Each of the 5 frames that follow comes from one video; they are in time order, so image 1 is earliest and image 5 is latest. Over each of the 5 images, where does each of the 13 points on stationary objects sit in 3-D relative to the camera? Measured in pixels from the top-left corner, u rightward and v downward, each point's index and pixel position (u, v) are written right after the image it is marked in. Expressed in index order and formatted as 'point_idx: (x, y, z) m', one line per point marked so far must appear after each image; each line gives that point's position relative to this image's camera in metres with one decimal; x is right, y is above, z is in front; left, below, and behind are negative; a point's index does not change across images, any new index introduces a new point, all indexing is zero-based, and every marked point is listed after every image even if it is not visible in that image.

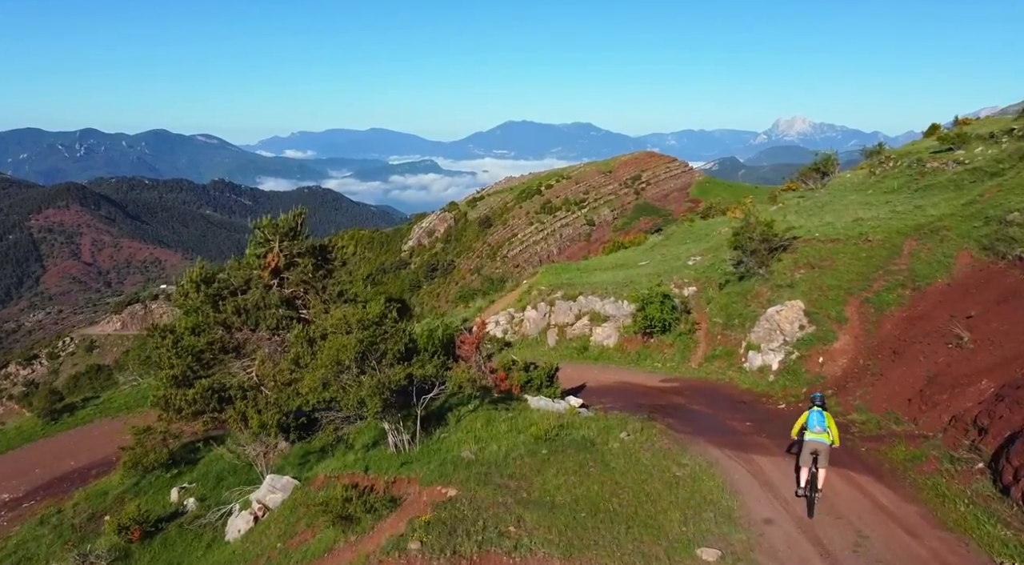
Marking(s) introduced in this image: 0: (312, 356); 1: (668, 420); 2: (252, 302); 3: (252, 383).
0: (-4.6, -1.7, +16.6) m
1: (+3.9, -3.4, +18.0) m
2: (-6.8, -0.6, +18.8) m
3: (-6.3, -2.4, +17.5) m
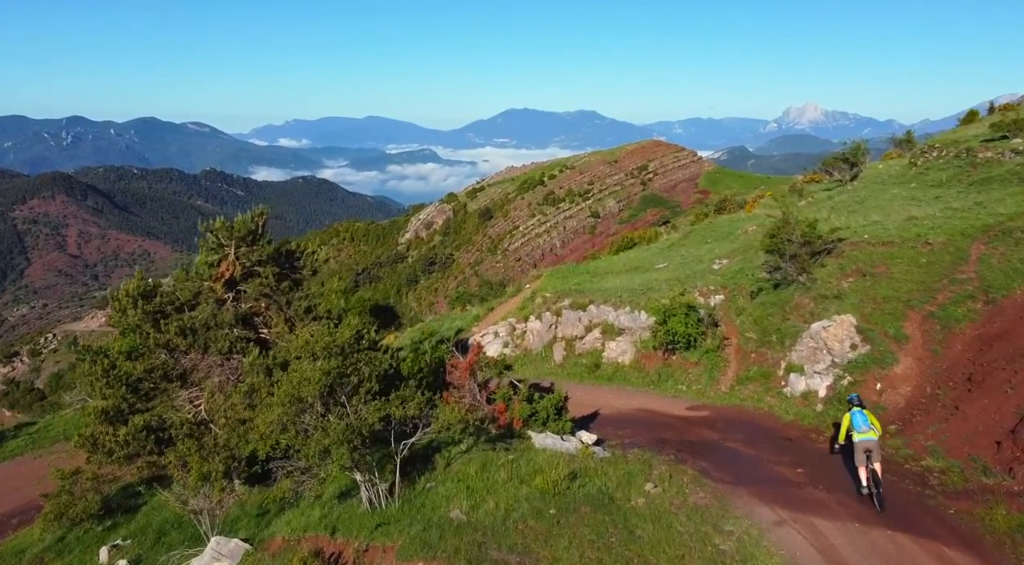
0: (-4.6, -2.0, +13.6) m
1: (+3.9, -3.7, +15.0) m
2: (-6.8, -0.9, +15.7) m
3: (-6.3, -2.7, +14.5) m
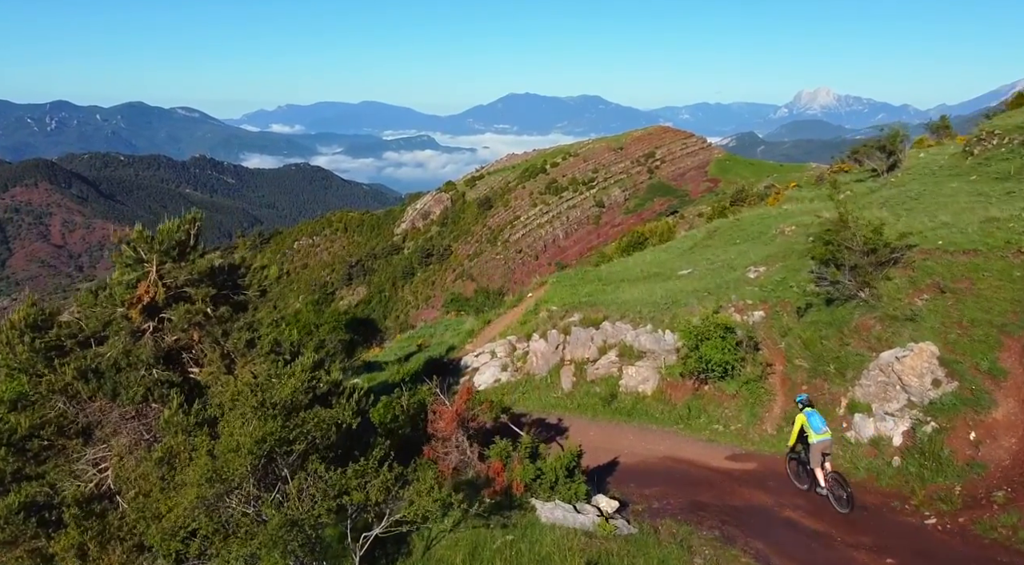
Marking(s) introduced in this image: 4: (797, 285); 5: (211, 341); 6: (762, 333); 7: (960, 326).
0: (-4.6, -2.5, +10.2) m
1: (+3.9, -4.2, +11.6) m
2: (-6.8, -1.3, +12.3) m
3: (-6.3, -3.2, +11.1) m
4: (+7.1, -0.1, +18.2) m
5: (-5.4, -1.0, +12.9) m
6: (+5.9, -1.2, +17.3) m
7: (+9.1, -0.9, +14.7) m
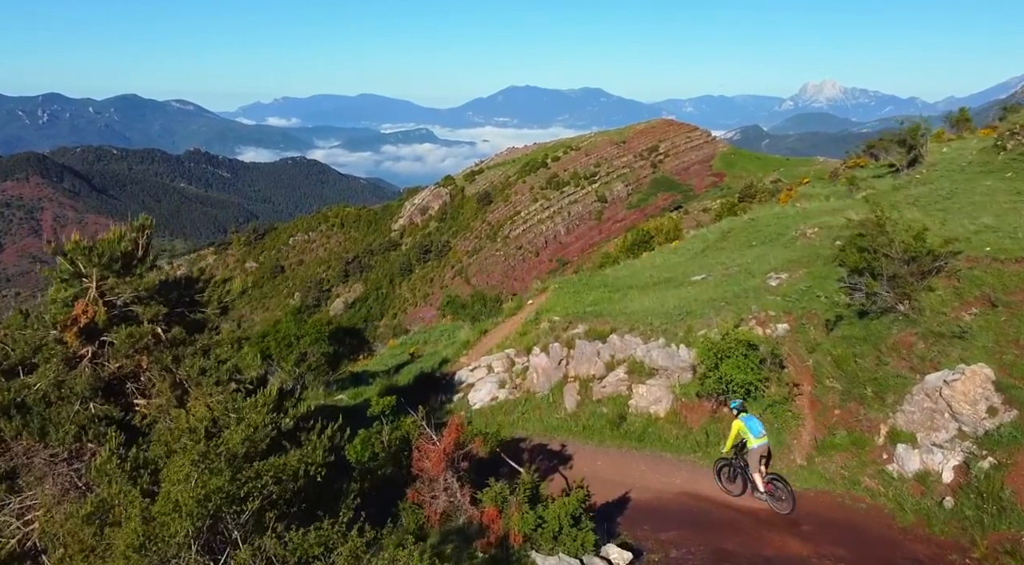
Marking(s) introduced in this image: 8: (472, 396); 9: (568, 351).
0: (-4.7, -2.8, +8.5) m
1: (+3.8, -4.5, +9.9) m
2: (-6.9, -1.6, +10.6) m
3: (-6.3, -3.5, +9.4) m
4: (+7.1, -0.3, +16.5) m
5: (-5.4, -1.3, +11.2) m
6: (+5.9, -1.4, +15.6) m
7: (+9.1, -1.1, +13.0) m
8: (-1.0, -2.8, +17.6) m
9: (+1.3, -1.6, +17.2) m
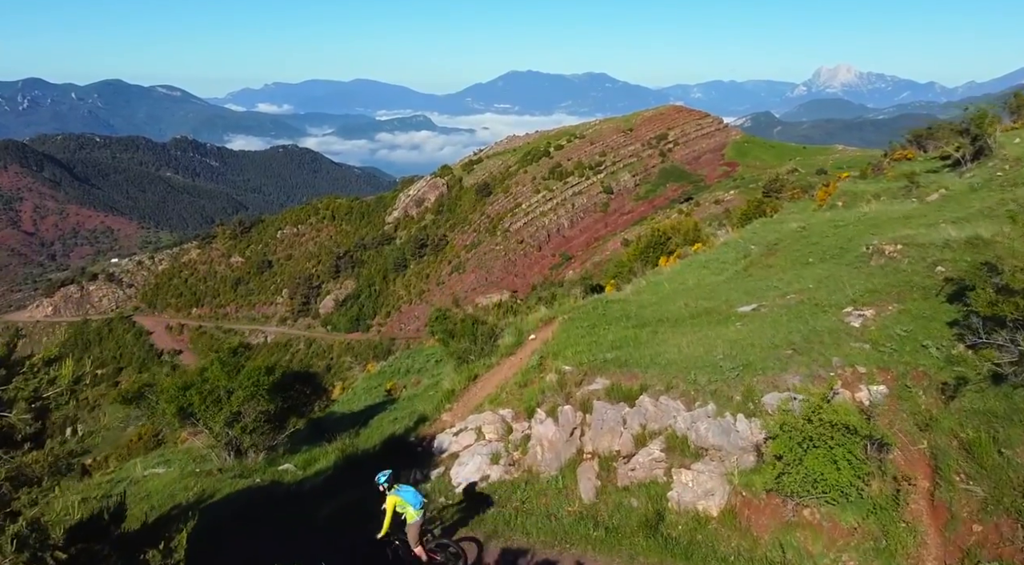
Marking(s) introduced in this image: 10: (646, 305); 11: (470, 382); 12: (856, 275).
0: (-4.7, -3.7, +4.2) m
1: (+3.8, -5.3, +5.6) m
2: (-7.0, -2.4, +6.3) m
3: (-6.4, -4.3, +5.1) m
4: (+7.0, -1.0, +12.1) m
5: (-5.5, -2.2, +6.8) m
6: (+5.8, -2.2, +11.2) m
7: (+9.0, -2.0, +8.6) m
8: (-1.1, -3.5, +13.2) m
9: (+1.3, -2.4, +12.9) m
10: (+3.4, -0.4, +18.5) m
11: (-1.0, -2.1, +16.6) m
12: (+7.5, +0.3, +16.1) m
